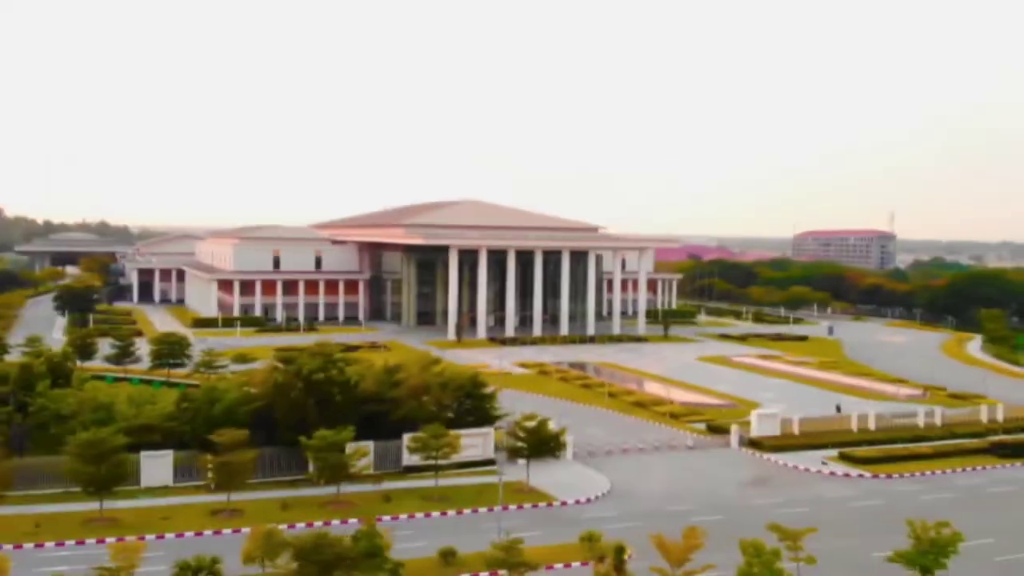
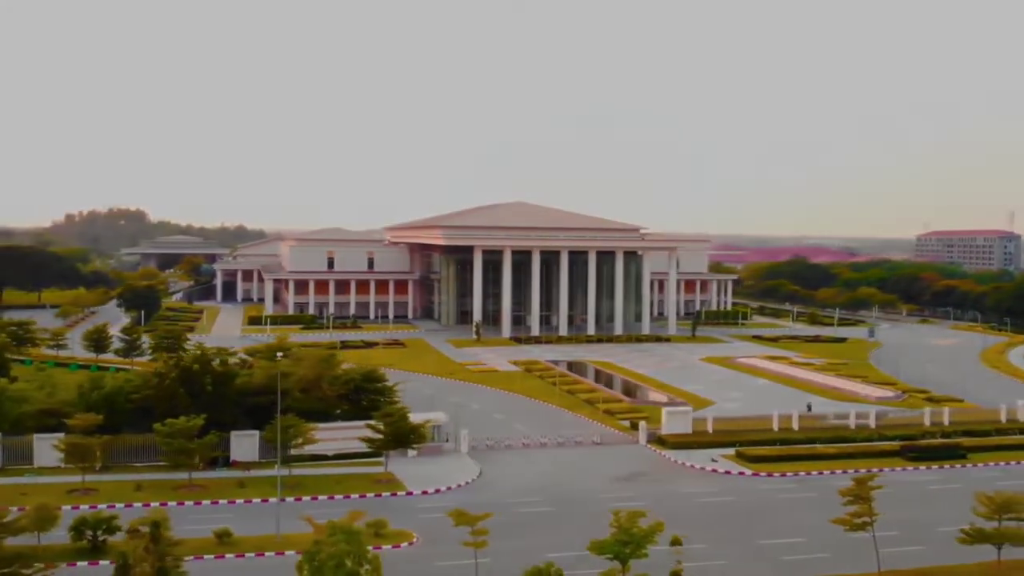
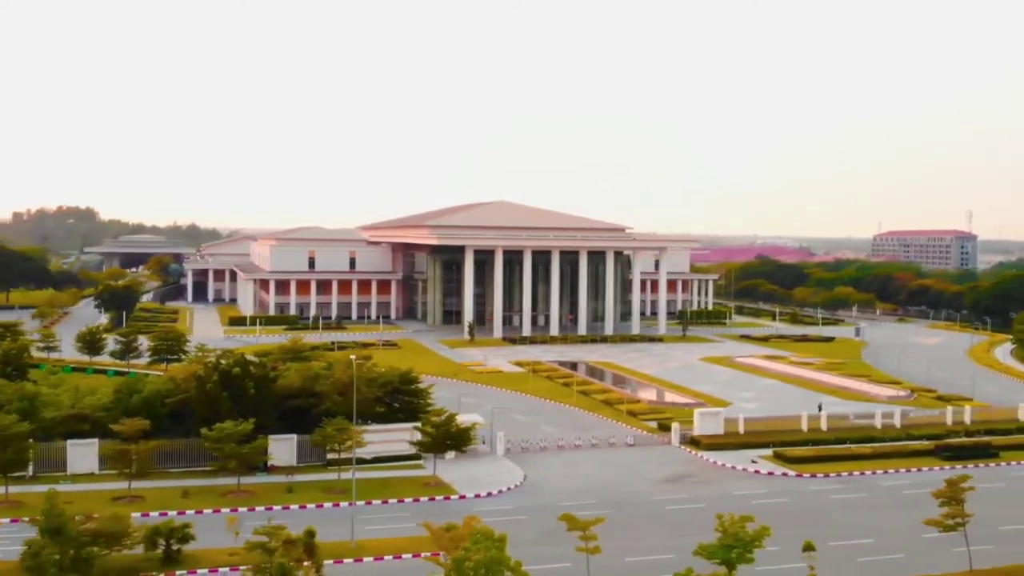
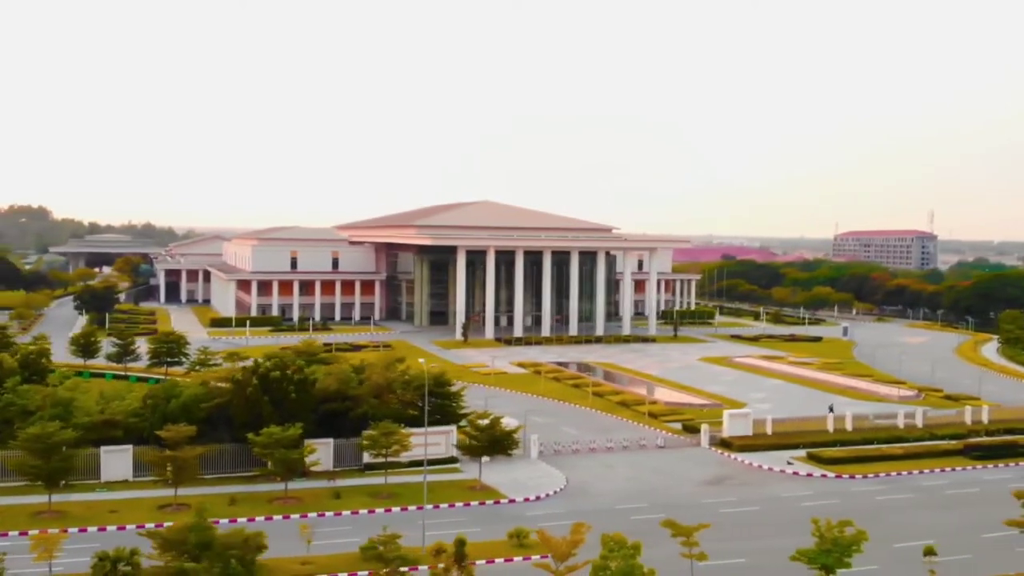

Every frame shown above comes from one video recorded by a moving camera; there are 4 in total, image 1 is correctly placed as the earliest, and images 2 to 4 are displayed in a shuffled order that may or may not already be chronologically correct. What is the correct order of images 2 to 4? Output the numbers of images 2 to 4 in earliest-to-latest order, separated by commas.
4, 3, 2
